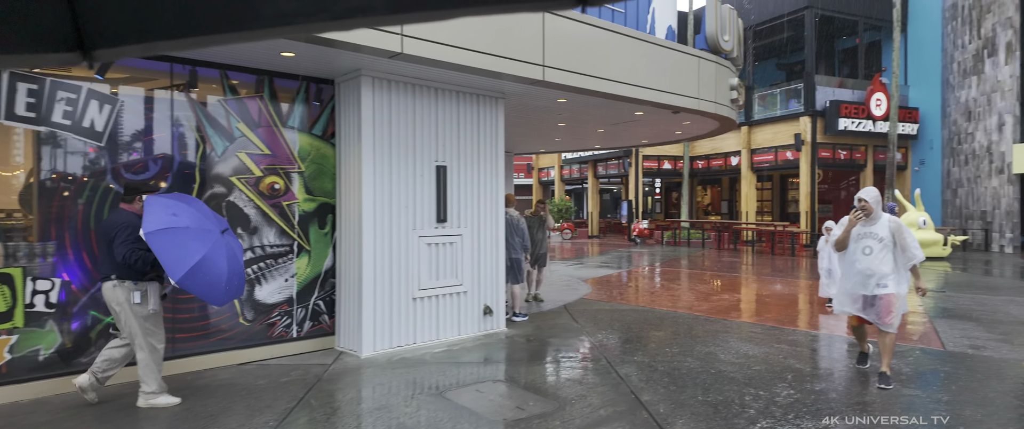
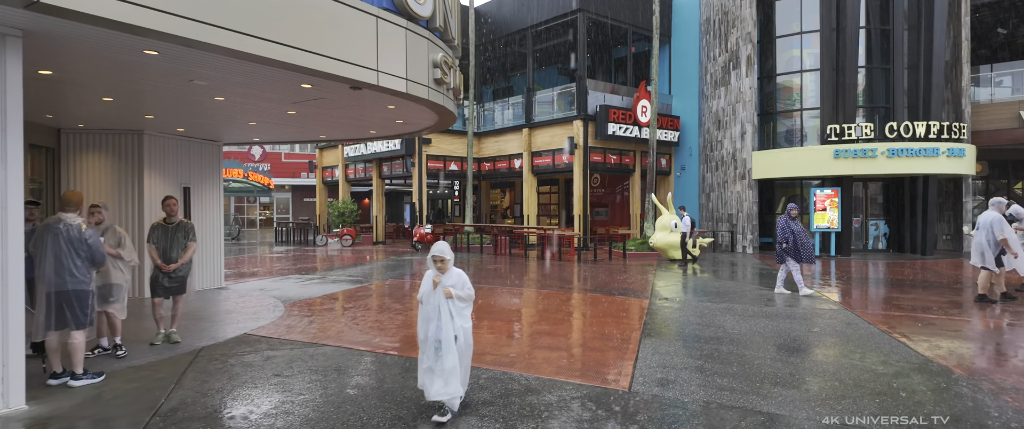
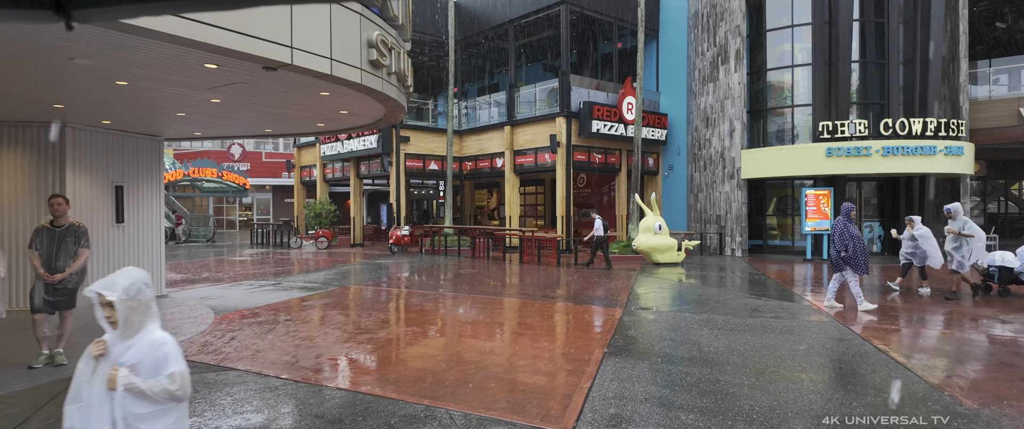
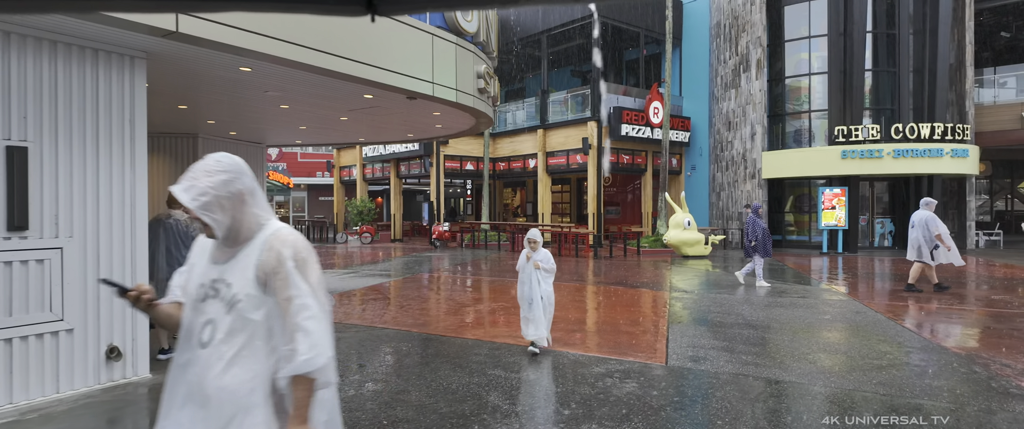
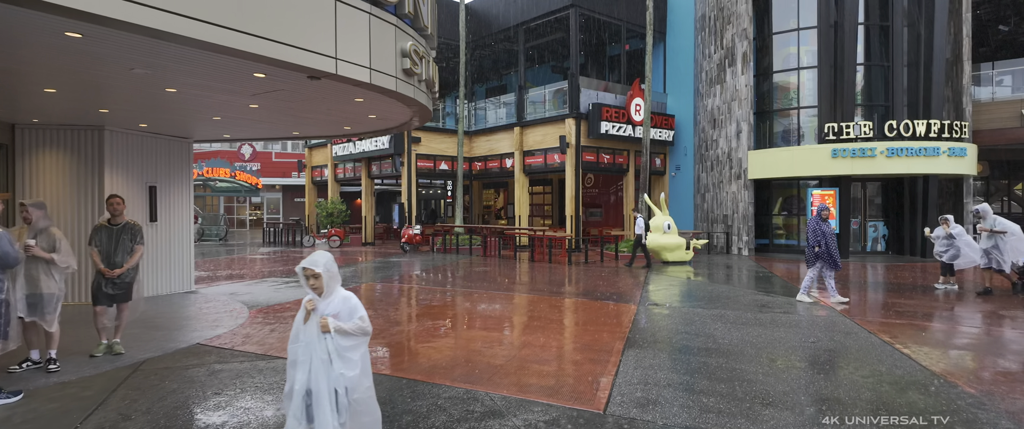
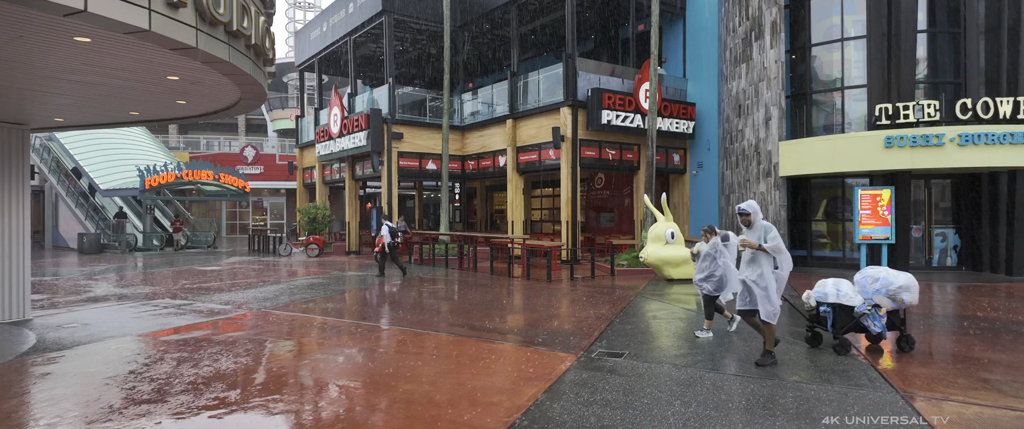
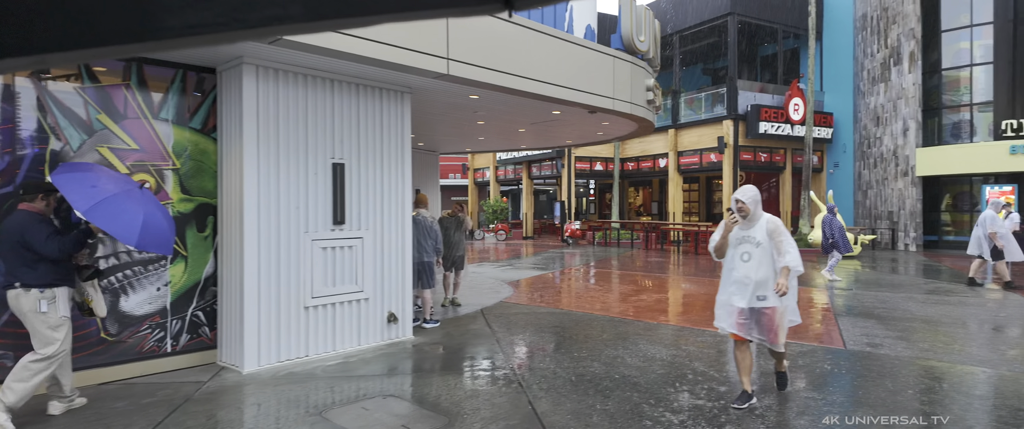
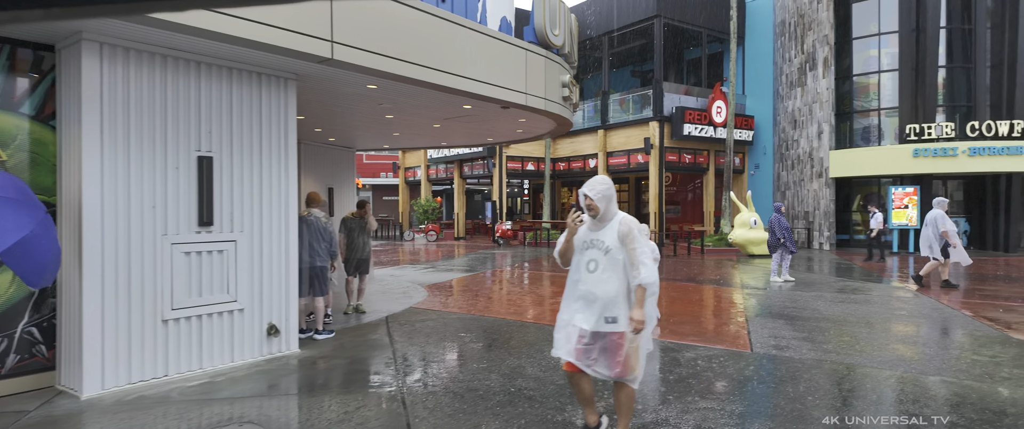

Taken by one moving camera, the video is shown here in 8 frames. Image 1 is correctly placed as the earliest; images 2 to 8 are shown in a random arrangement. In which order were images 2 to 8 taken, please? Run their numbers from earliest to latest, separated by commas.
7, 8, 4, 2, 5, 3, 6
